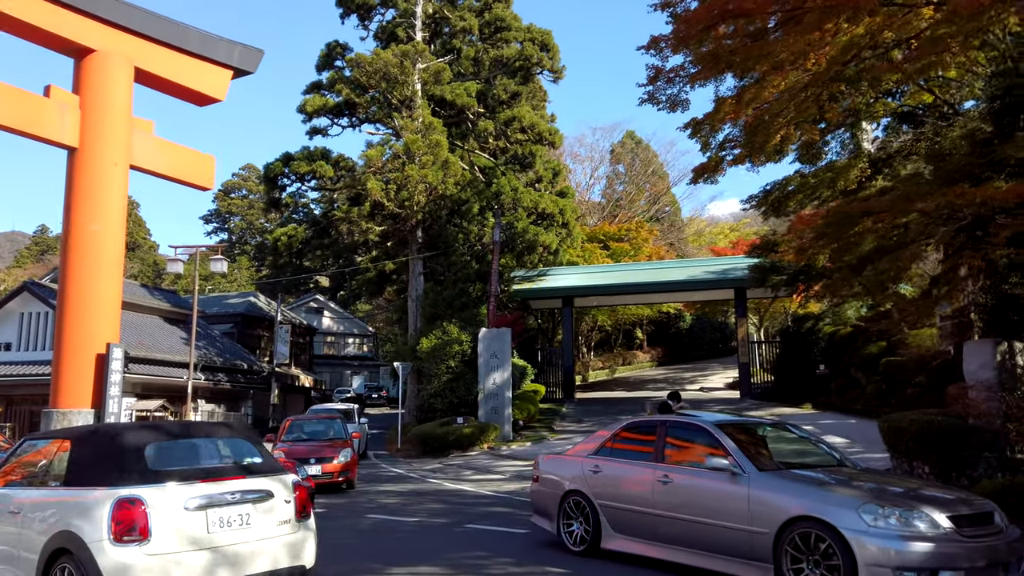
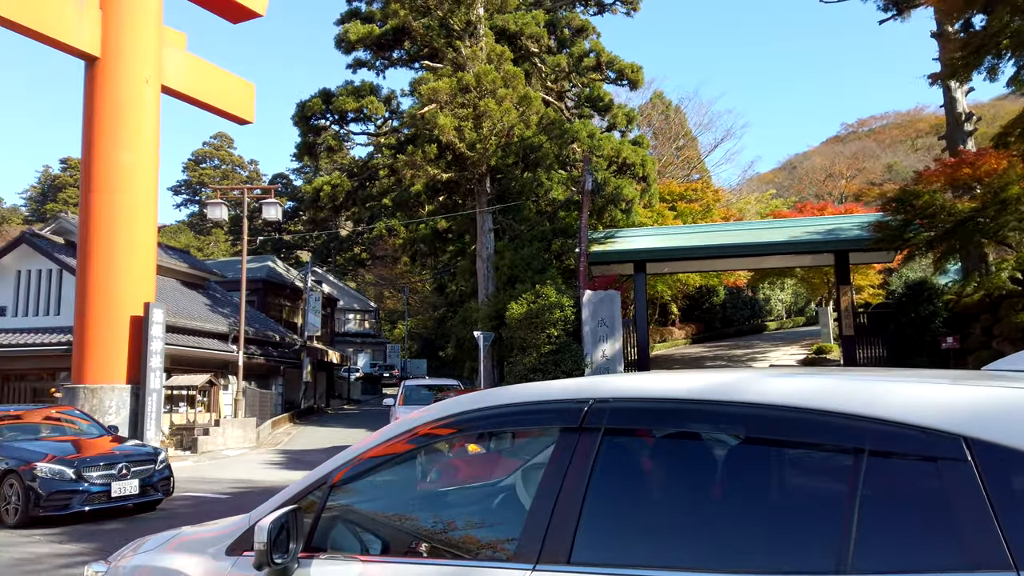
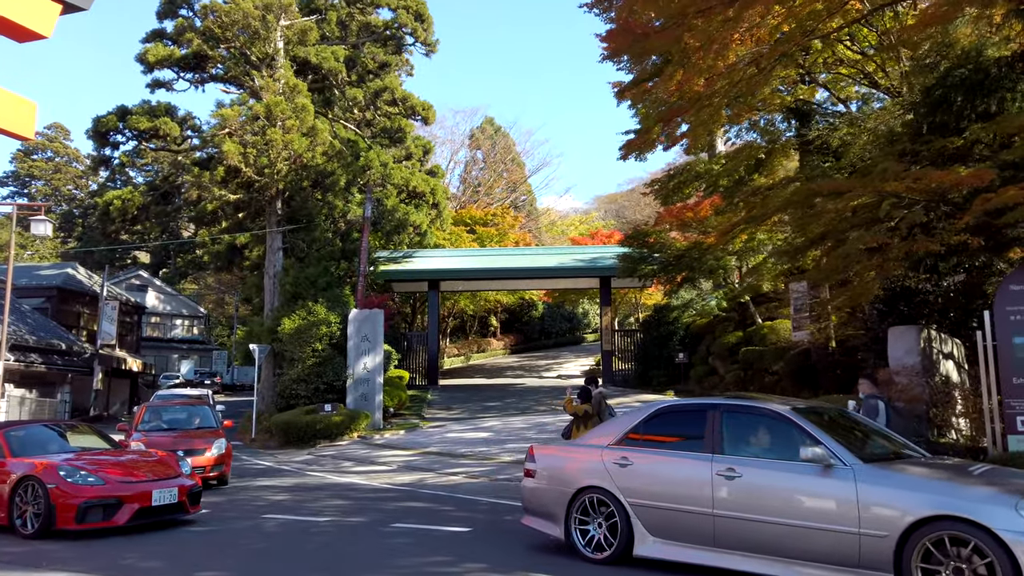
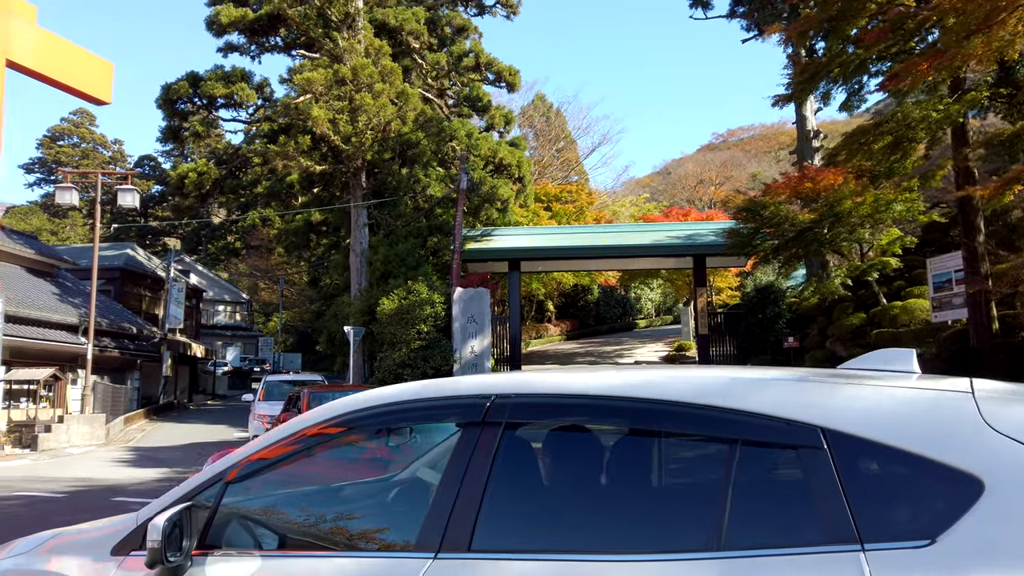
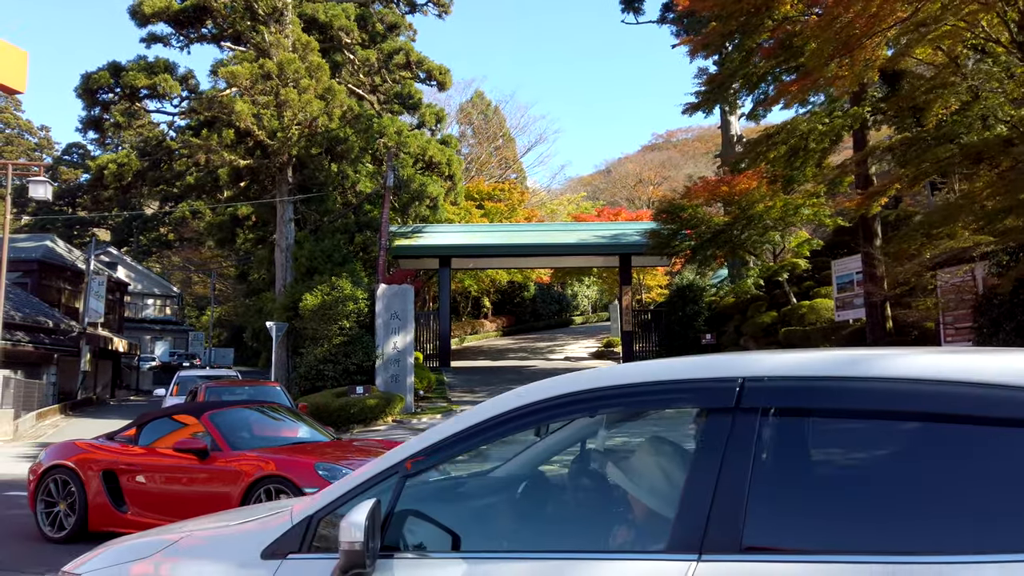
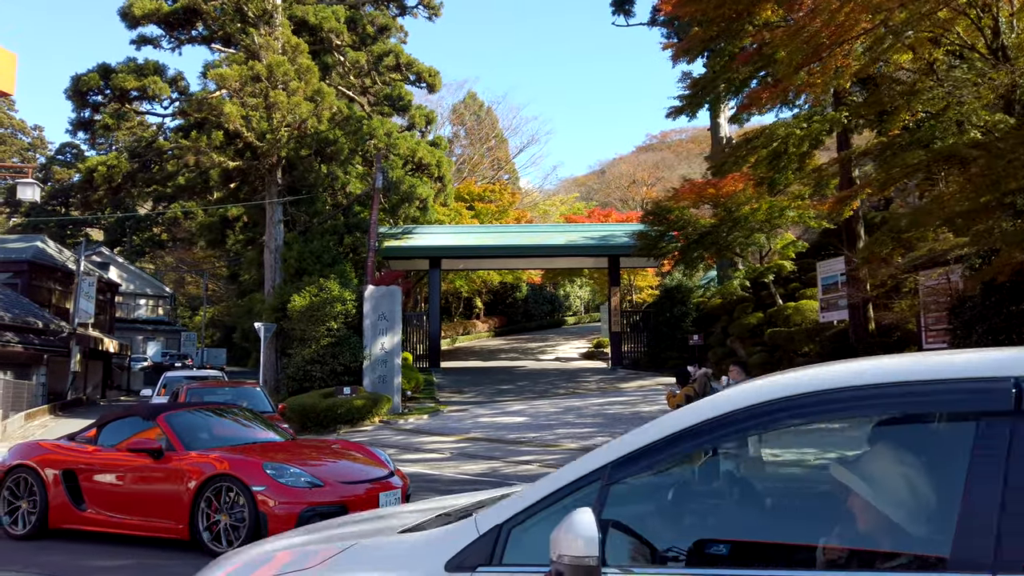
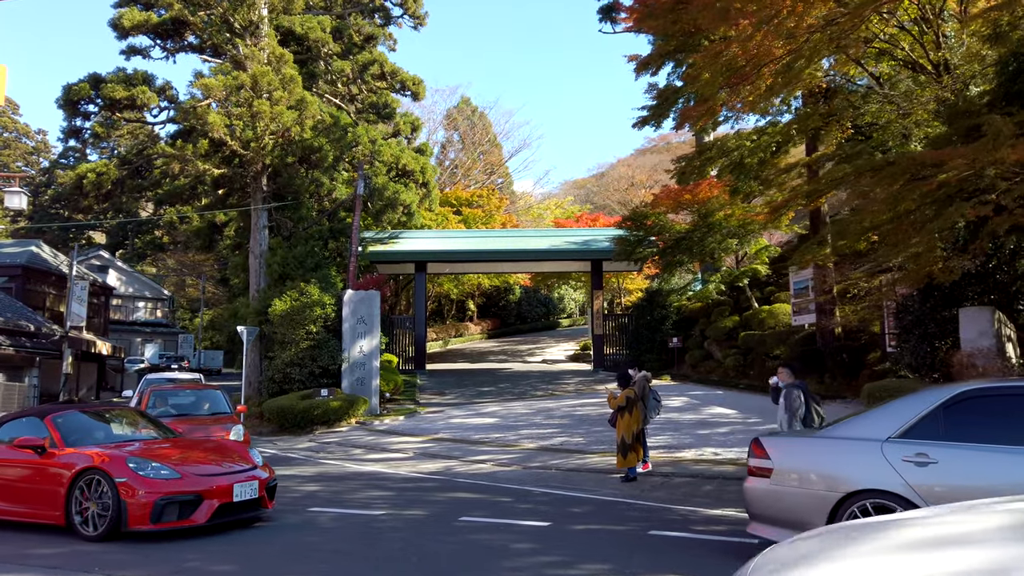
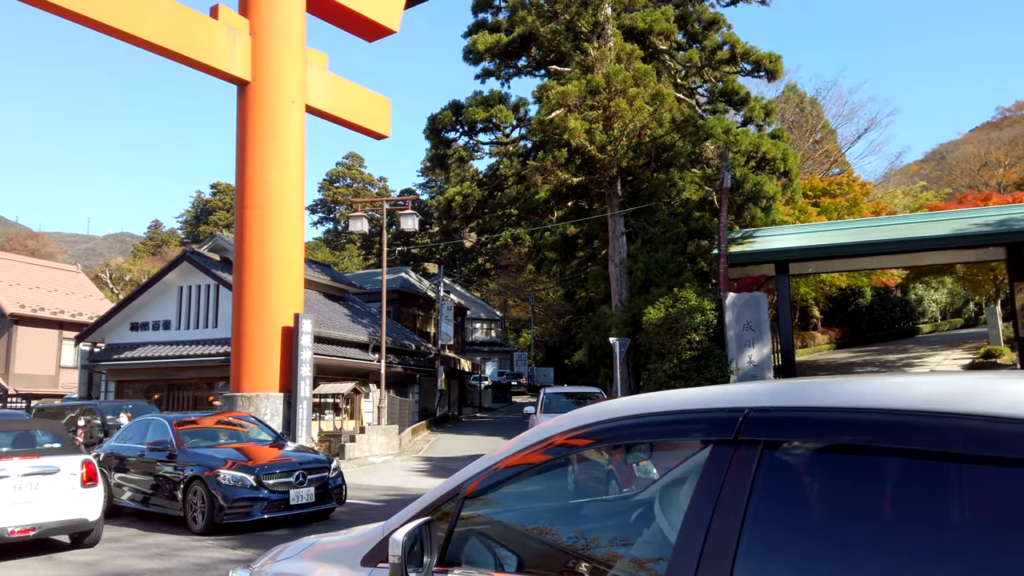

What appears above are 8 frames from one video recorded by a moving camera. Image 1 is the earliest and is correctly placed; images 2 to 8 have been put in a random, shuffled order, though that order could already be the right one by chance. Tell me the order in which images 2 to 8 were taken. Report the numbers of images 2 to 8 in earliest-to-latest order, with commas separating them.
3, 7, 6, 5, 4, 2, 8
